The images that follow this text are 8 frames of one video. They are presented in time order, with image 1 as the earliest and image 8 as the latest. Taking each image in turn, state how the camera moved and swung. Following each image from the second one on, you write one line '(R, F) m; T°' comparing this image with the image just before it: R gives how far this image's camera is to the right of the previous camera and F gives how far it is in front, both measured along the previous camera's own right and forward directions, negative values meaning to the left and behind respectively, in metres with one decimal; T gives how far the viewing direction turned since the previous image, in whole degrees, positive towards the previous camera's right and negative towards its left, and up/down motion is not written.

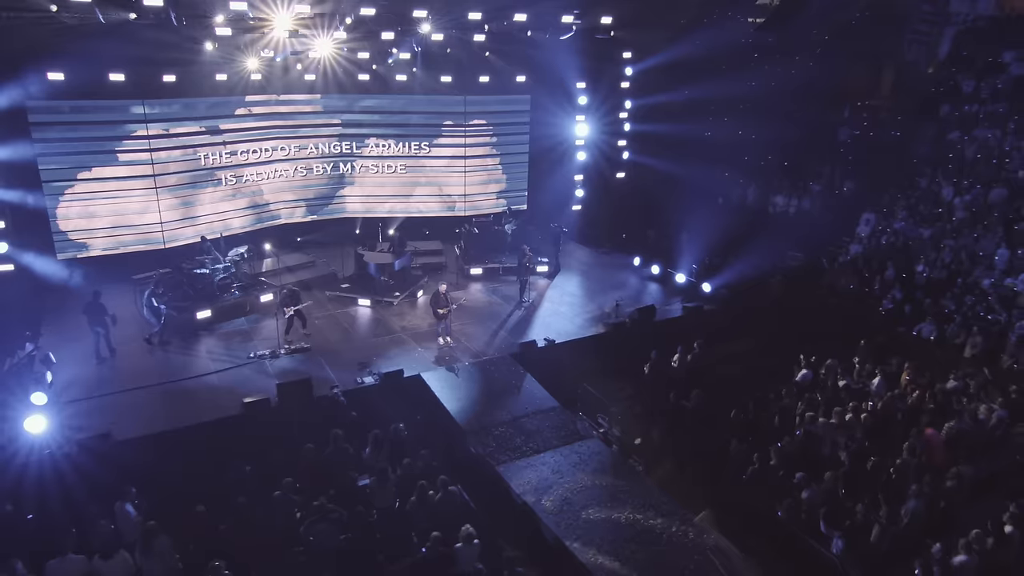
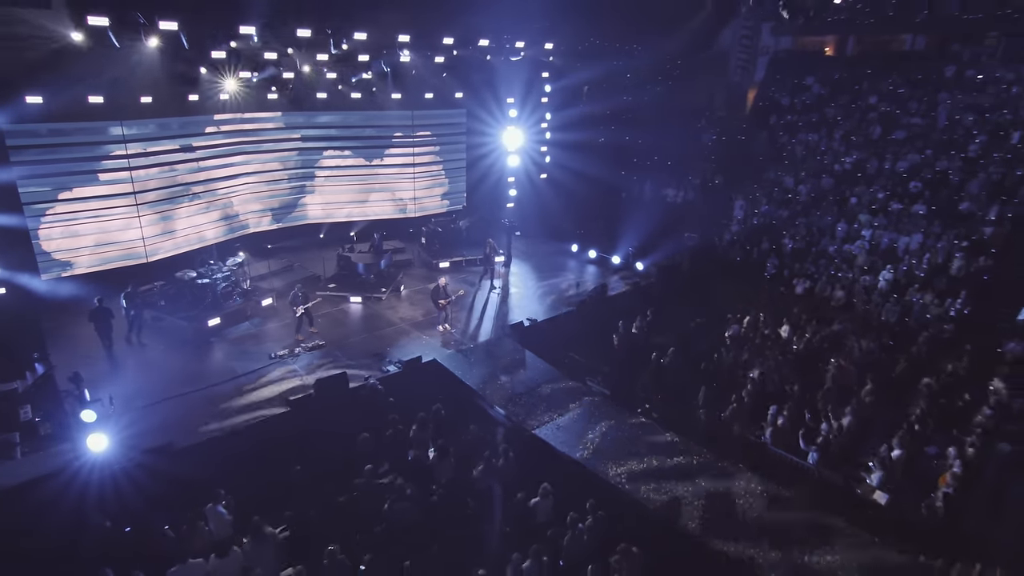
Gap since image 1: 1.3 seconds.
(-3.1, -1.5) m; +15°
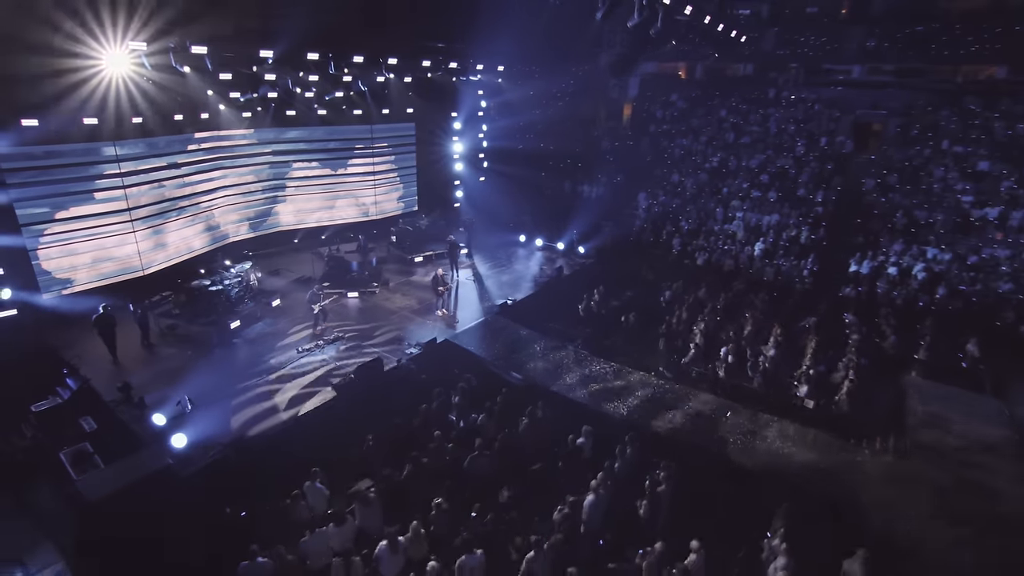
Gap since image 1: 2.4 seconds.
(-3.6, -1.6) m; +16°
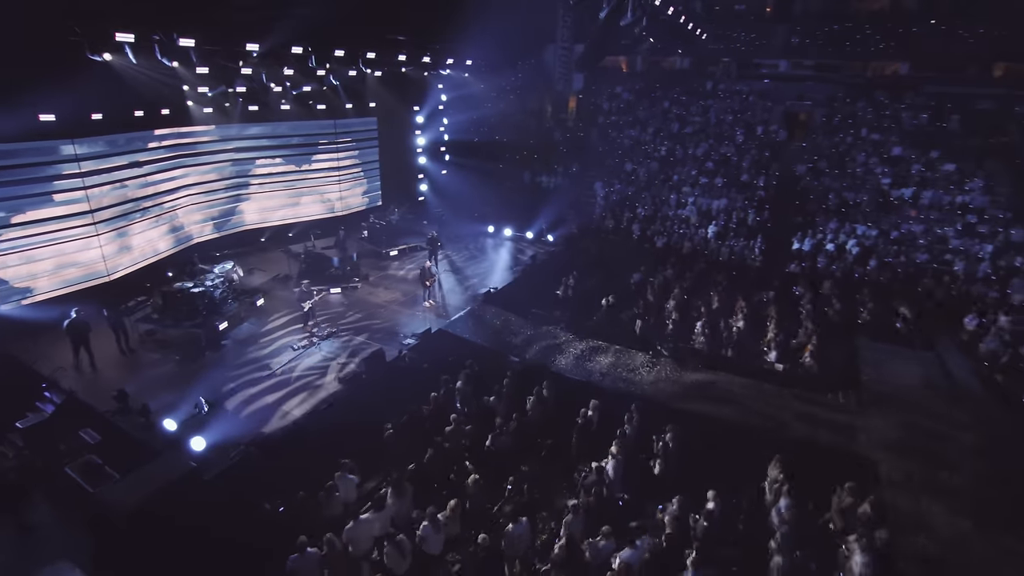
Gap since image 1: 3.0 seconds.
(-1.4, -0.4) m; +7°
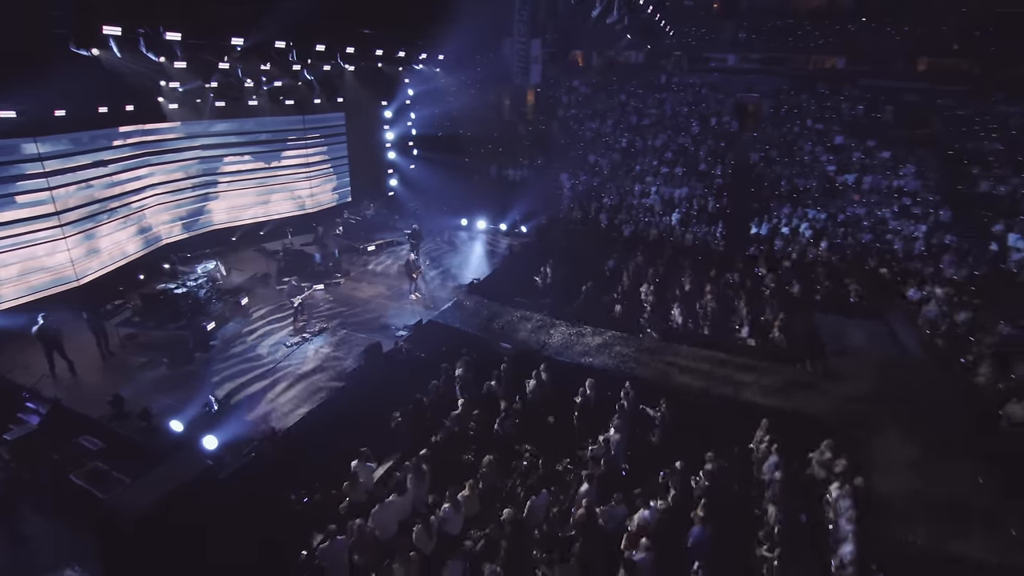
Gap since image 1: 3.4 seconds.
(-0.9, -0.3) m; +5°
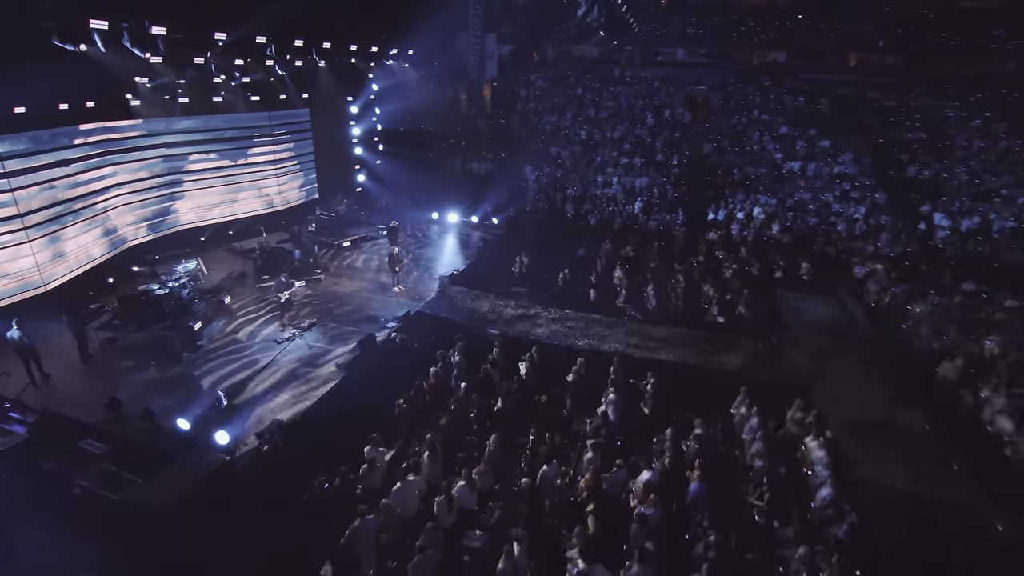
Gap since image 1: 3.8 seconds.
(-0.9, -0.4) m; +5°
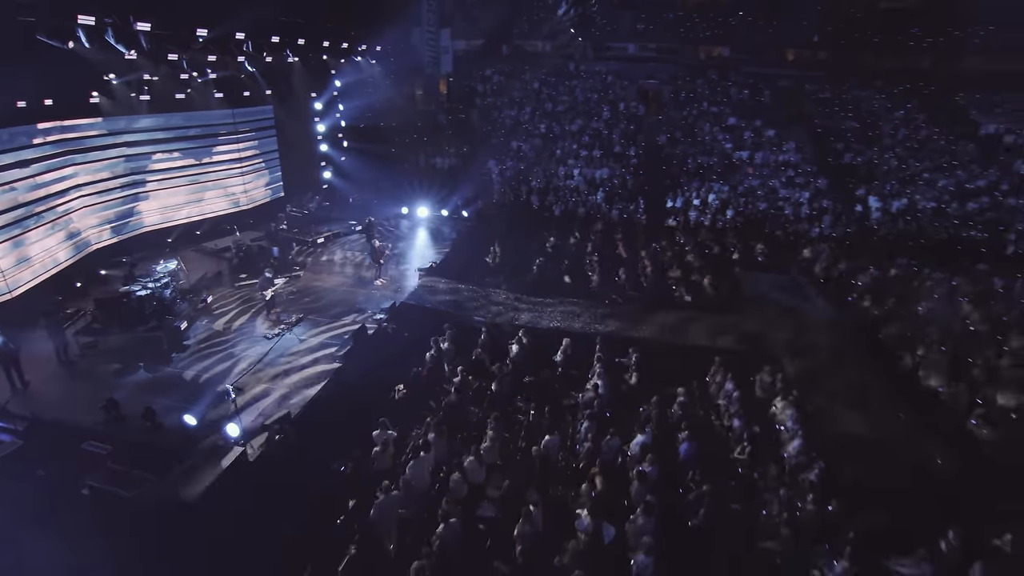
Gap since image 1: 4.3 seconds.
(-0.8, -0.5) m; +5°
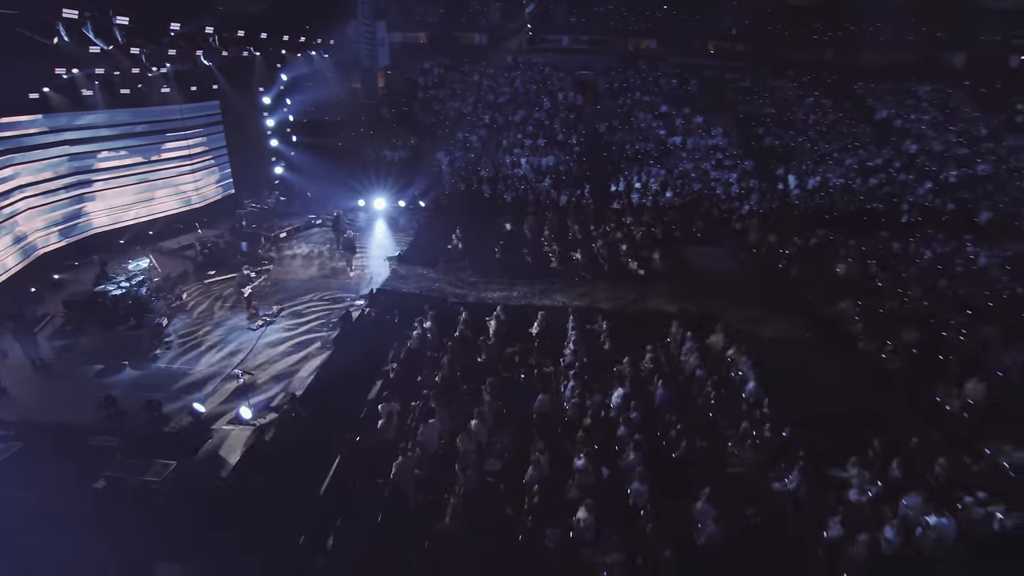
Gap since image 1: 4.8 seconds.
(-1.0, -0.8) m; +7°
